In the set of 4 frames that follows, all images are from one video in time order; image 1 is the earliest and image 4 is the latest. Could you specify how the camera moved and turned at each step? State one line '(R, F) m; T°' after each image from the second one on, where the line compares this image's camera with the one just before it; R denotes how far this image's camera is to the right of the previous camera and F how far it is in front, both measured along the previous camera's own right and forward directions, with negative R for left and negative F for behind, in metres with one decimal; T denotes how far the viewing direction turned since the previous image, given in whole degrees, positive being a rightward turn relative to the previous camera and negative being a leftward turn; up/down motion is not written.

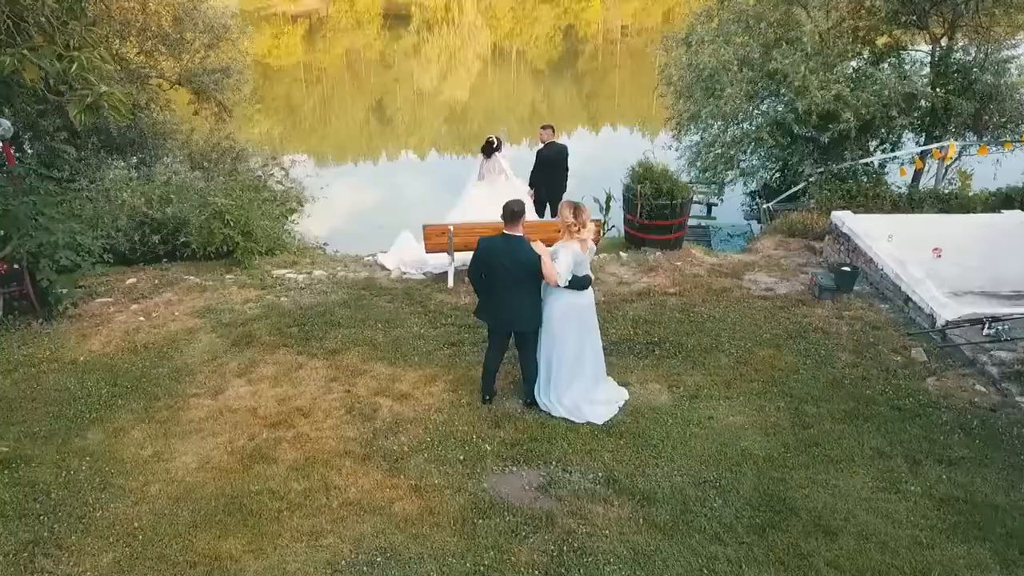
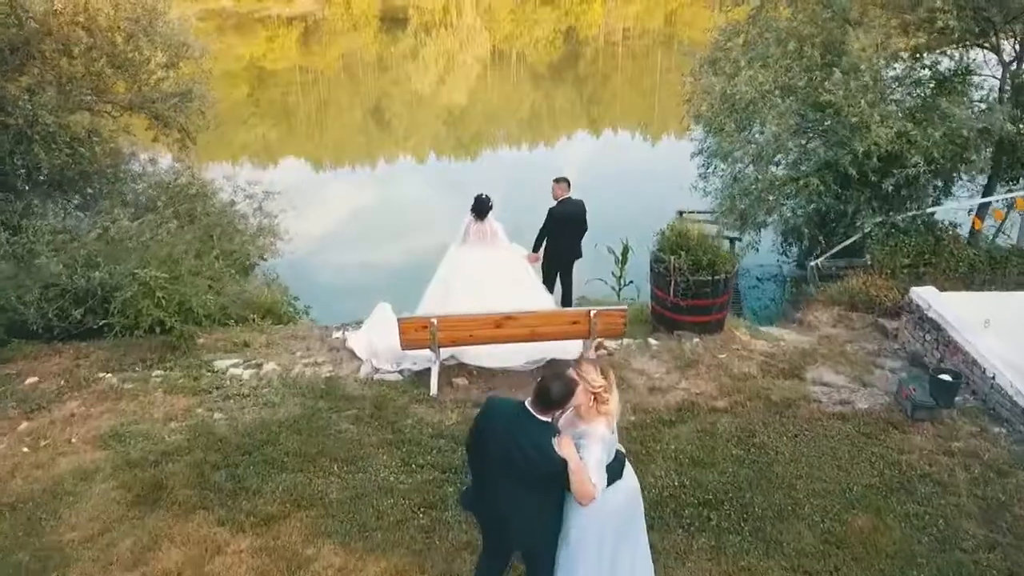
(0.0, +1.8) m; 0°
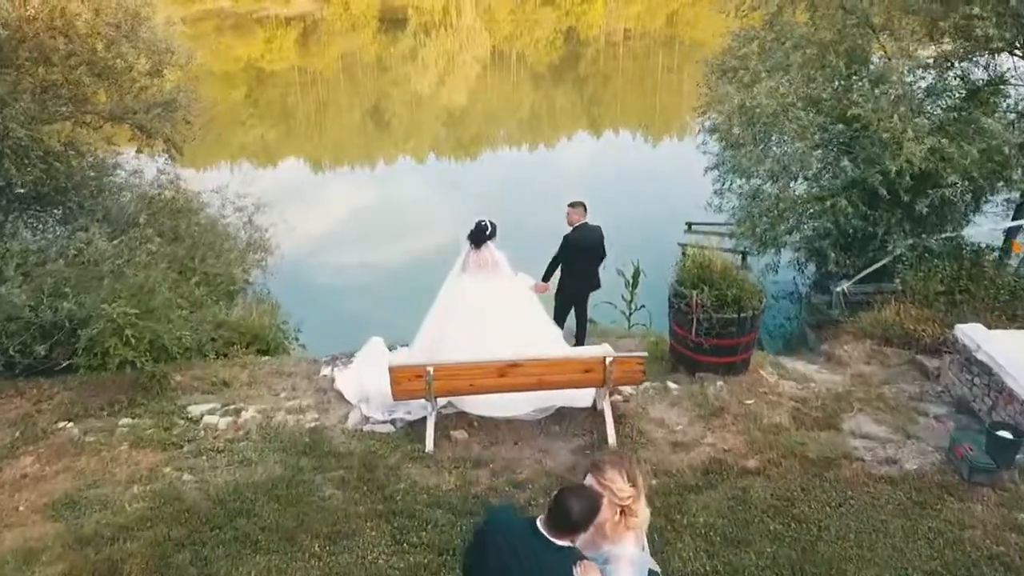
(0.0, +0.7) m; 0°
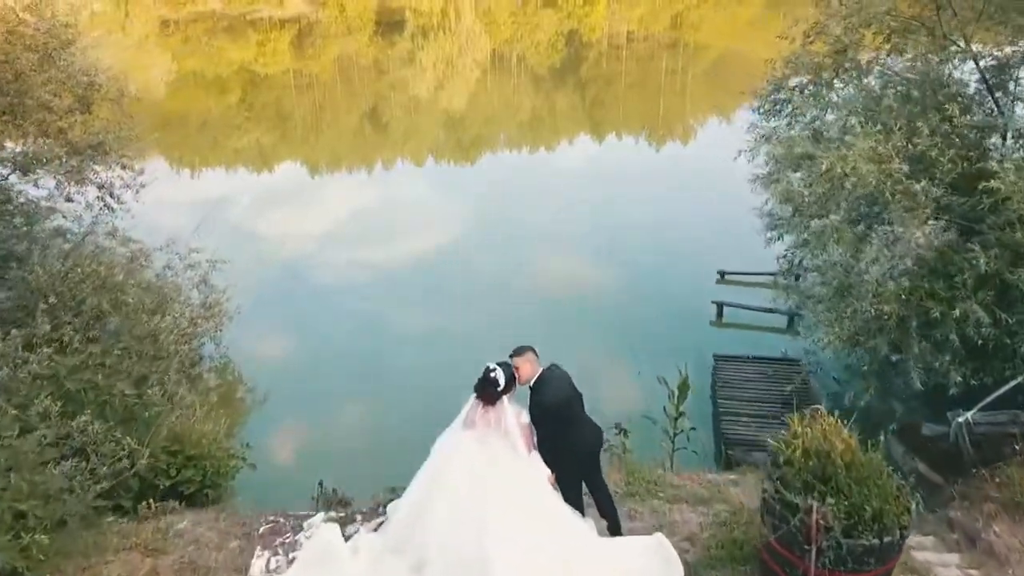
(-0.1, +2.3) m; 0°
